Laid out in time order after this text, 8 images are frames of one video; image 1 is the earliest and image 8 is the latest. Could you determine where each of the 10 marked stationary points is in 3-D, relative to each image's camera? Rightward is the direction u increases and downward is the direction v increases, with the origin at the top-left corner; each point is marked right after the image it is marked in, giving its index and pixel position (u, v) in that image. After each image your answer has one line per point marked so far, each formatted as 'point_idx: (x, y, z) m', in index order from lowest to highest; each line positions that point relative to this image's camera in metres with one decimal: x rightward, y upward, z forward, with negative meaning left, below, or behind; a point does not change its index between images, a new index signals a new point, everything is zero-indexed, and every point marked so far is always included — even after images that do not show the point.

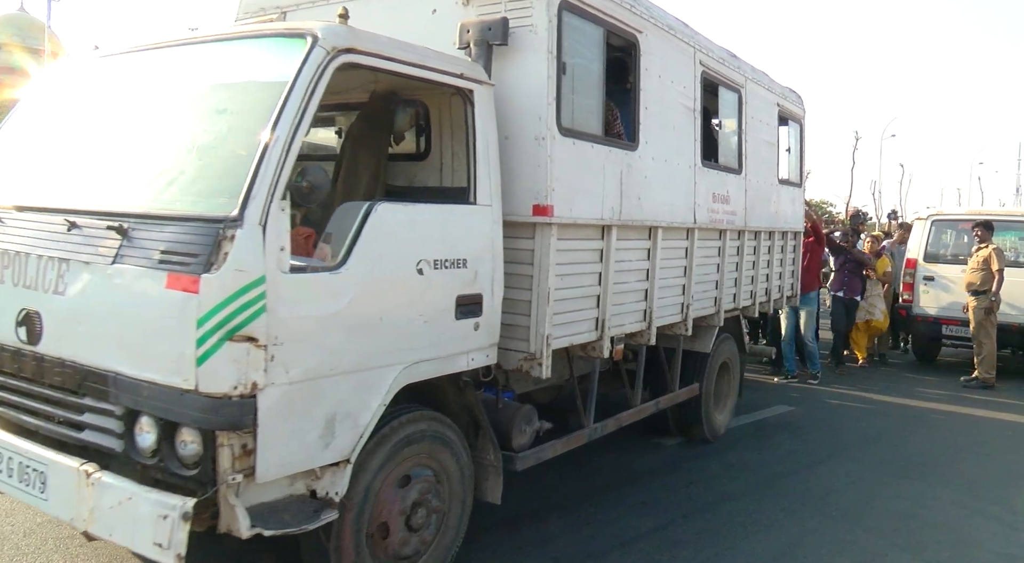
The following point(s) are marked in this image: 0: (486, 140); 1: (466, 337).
0: (-0.1, +0.7, +4.1) m
1: (-0.2, -0.2, +4.0) m
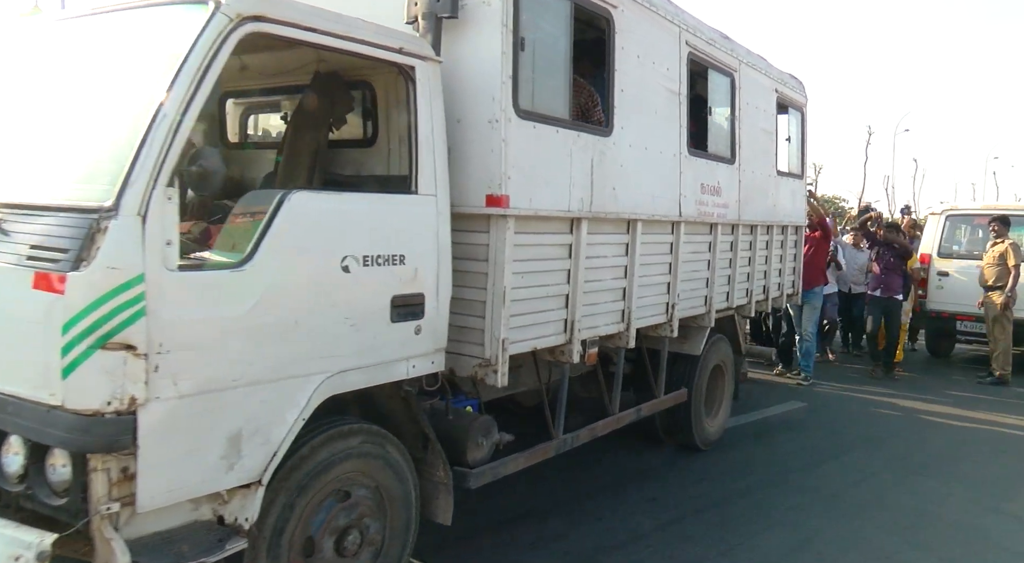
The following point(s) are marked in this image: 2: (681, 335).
0: (-0.3, +0.7, +3.7) m
1: (-0.4, -0.2, +3.6) m
2: (+1.3, -0.4, +6.4) m
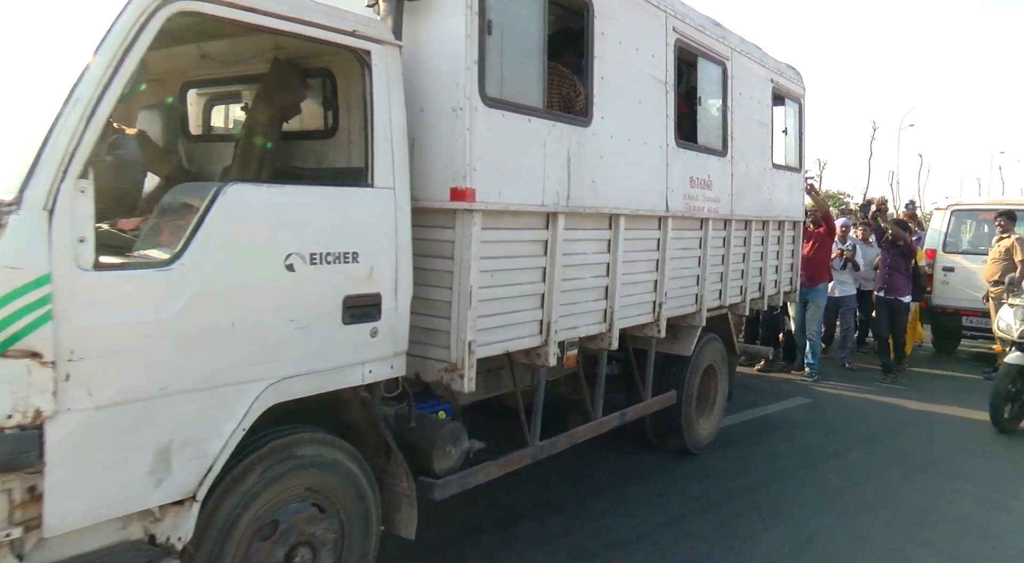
0: (-0.5, +0.7, +3.5) m
1: (-0.6, -0.2, +3.3) m
2: (+1.1, -0.4, +6.2) m
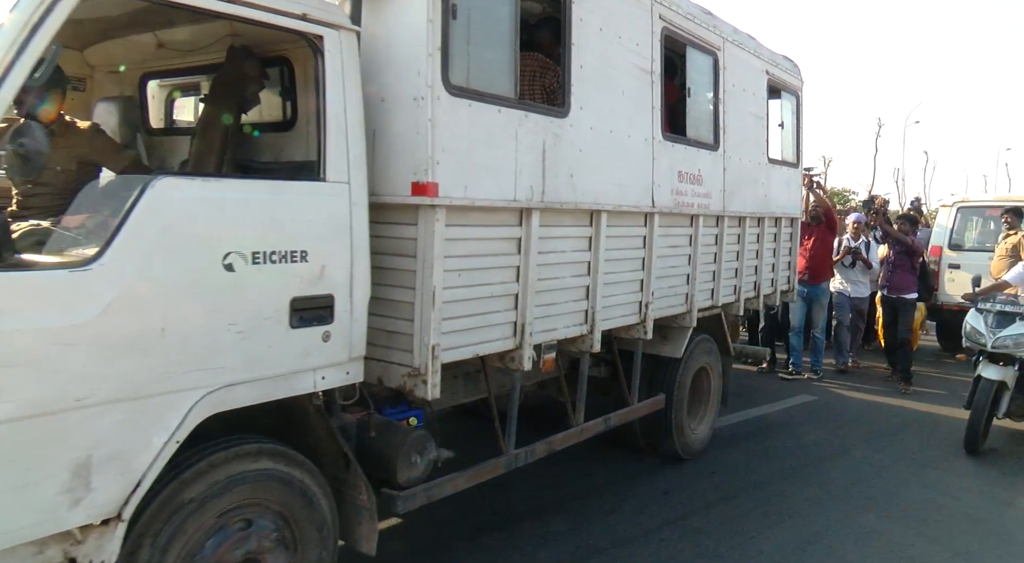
0: (-0.6, +0.7, +3.2) m
1: (-0.7, -0.2, +3.1) m
2: (+1.0, -0.4, +6.0) m
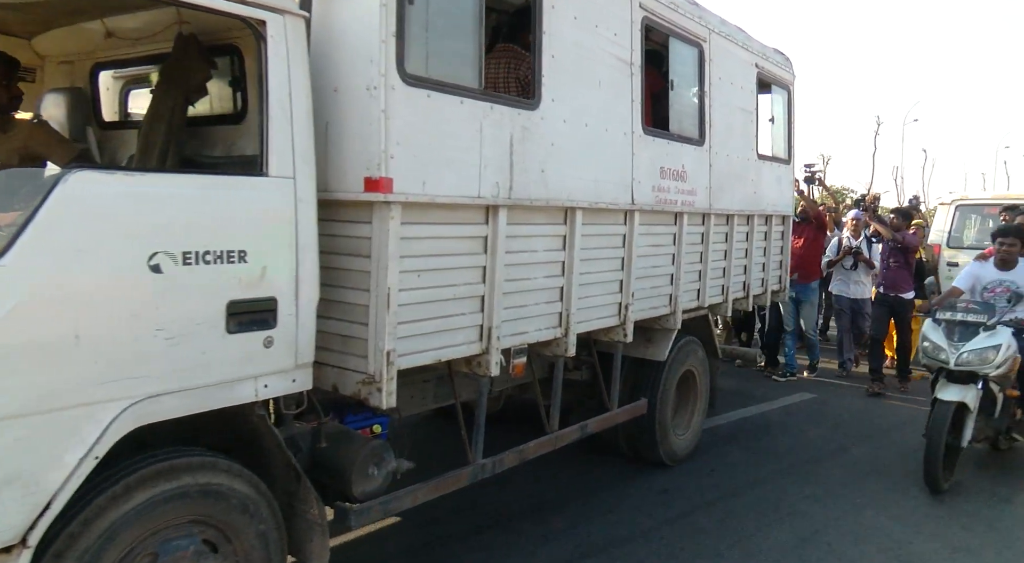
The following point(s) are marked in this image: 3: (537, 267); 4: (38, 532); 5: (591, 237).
0: (-0.8, +0.7, +3.0) m
1: (-0.9, -0.2, +2.9) m
2: (+0.9, -0.4, +5.8) m
3: (+0.1, +0.1, +4.2) m
4: (-1.3, -0.7, +2.3) m
5: (+0.4, +0.2, +4.5) m
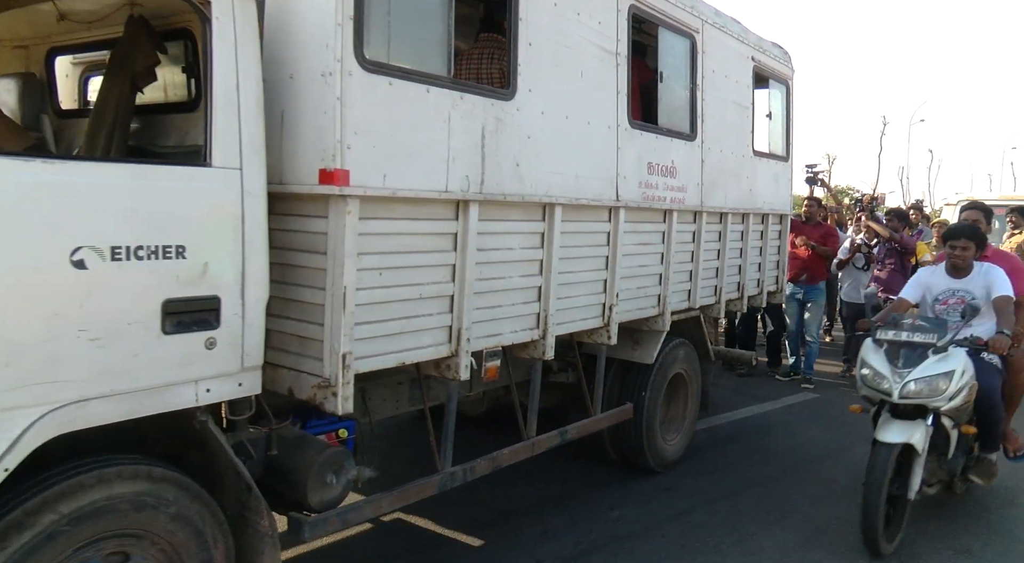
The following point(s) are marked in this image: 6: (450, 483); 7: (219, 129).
0: (-0.9, +0.7, +2.8) m
1: (-1.0, -0.2, +2.7) m
2: (+0.8, -0.4, +5.6) m
3: (0.0, +0.1, +4.0) m
4: (-1.4, -0.7, +2.2) m
5: (+0.3, +0.2, +4.3) m
6: (-0.3, -0.9, +3.8) m
7: (-0.9, +0.5, +2.8) m
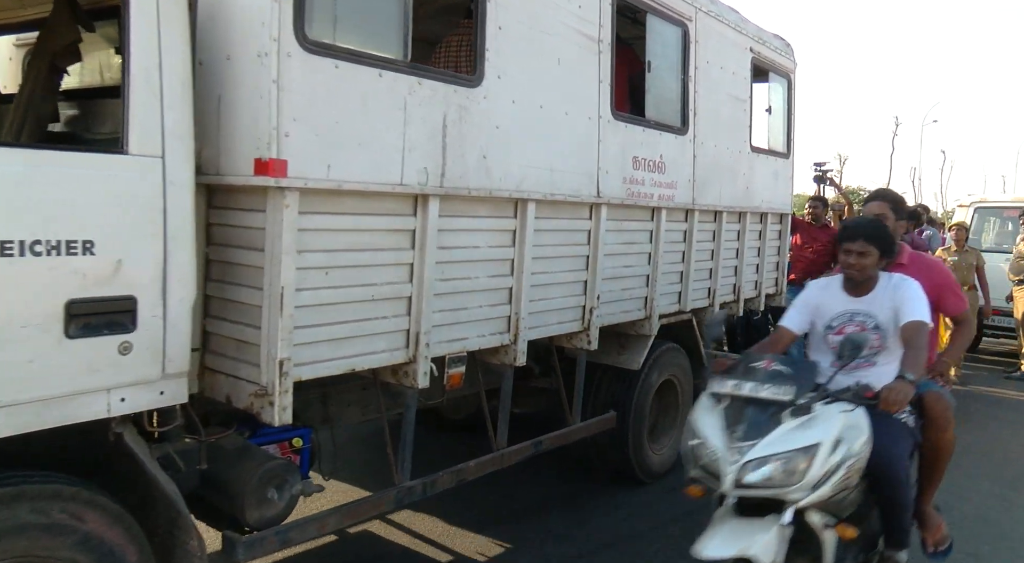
0: (-1.0, +0.7, +2.6) m
1: (-1.1, -0.2, +2.5) m
2: (+0.6, -0.4, +5.3) m
3: (-0.1, +0.1, +3.7) m
4: (-1.6, -0.6, +1.9) m
5: (+0.2, +0.2, +4.1) m
6: (-0.4, -0.9, +3.5) m
7: (-1.1, +0.5, +2.5) m
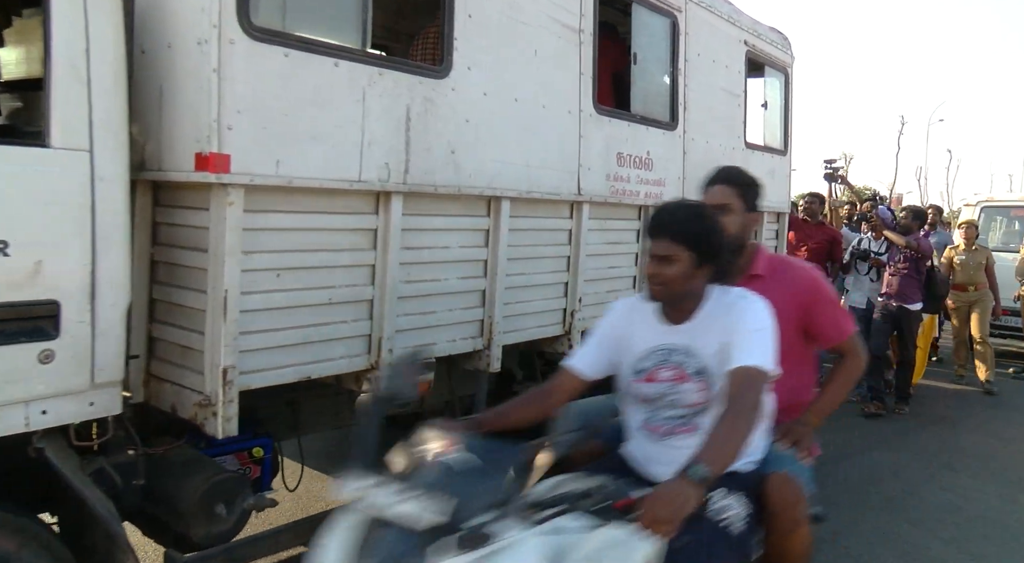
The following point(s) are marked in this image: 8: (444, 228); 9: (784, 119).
0: (-1.2, +0.7, +2.4) m
1: (-1.3, -0.2, +2.3) m
2: (+0.5, -0.4, +5.1) m
3: (-0.3, +0.1, +3.5) m
4: (-1.7, -0.7, +1.7) m
5: (0.0, +0.2, +3.9) m
6: (-0.5, -0.9, +3.3) m
7: (-1.2, +0.5, +2.4) m
8: (-0.3, +0.2, +3.4) m
9: (+2.1, +1.3, +6.8) m
